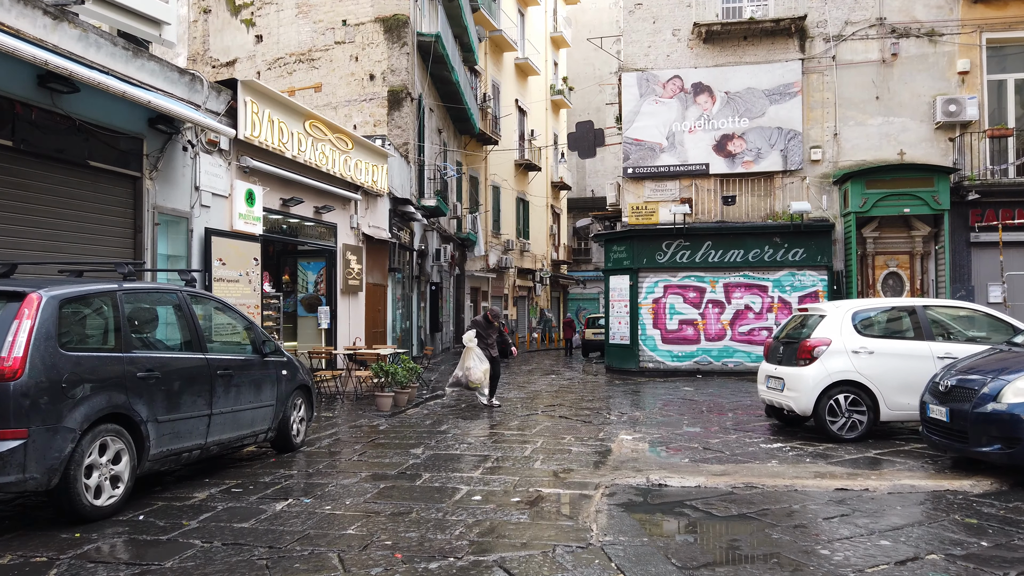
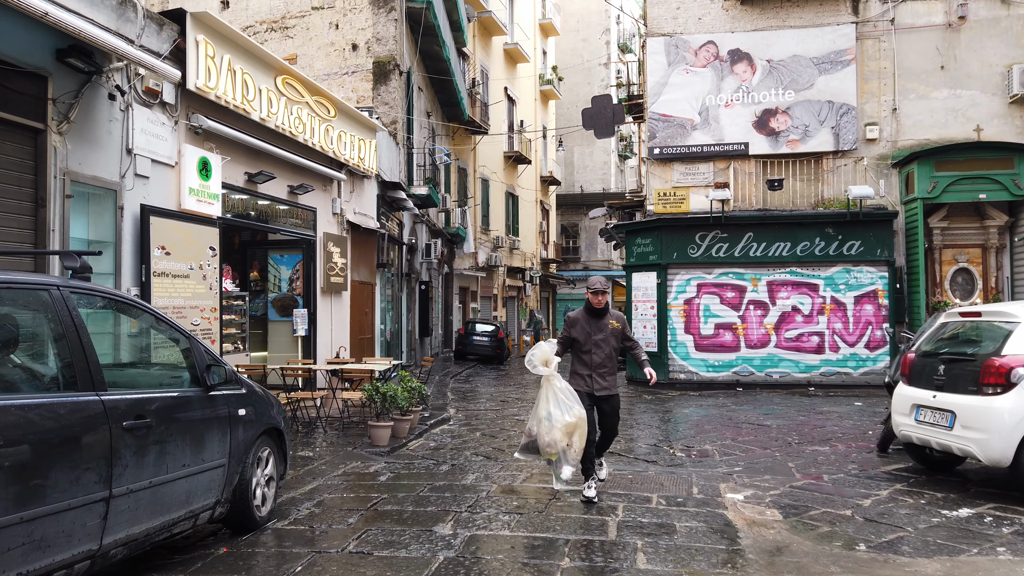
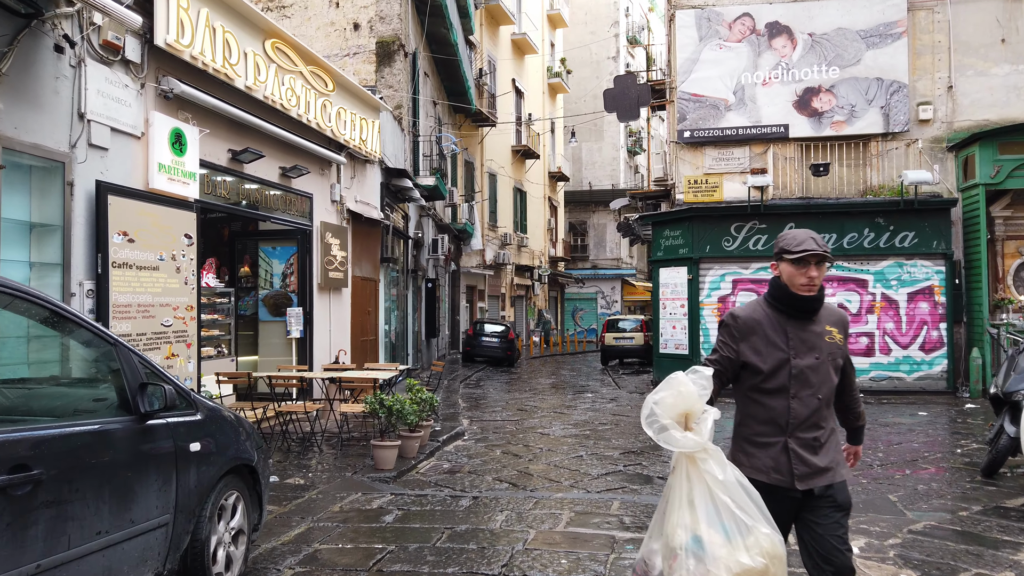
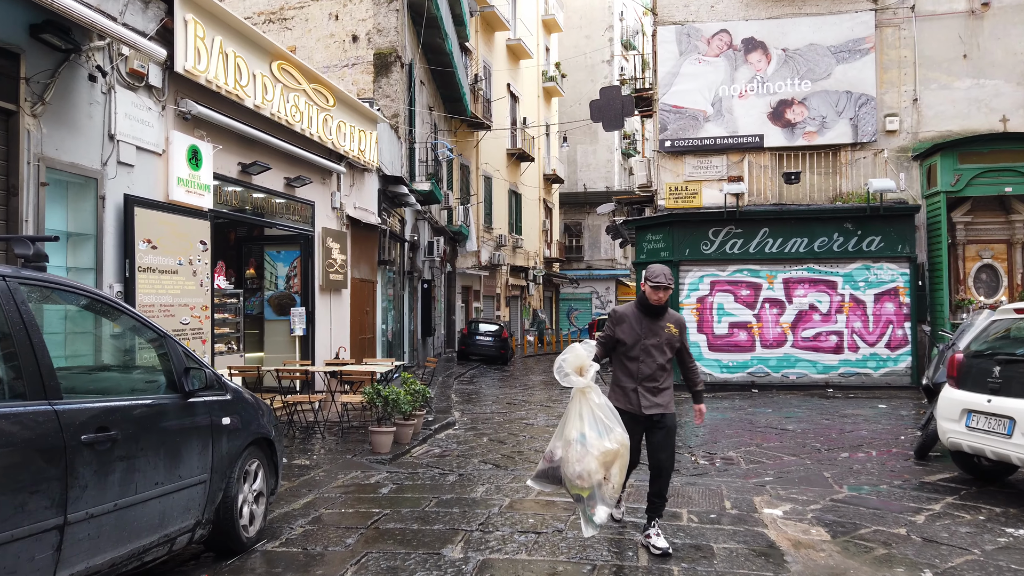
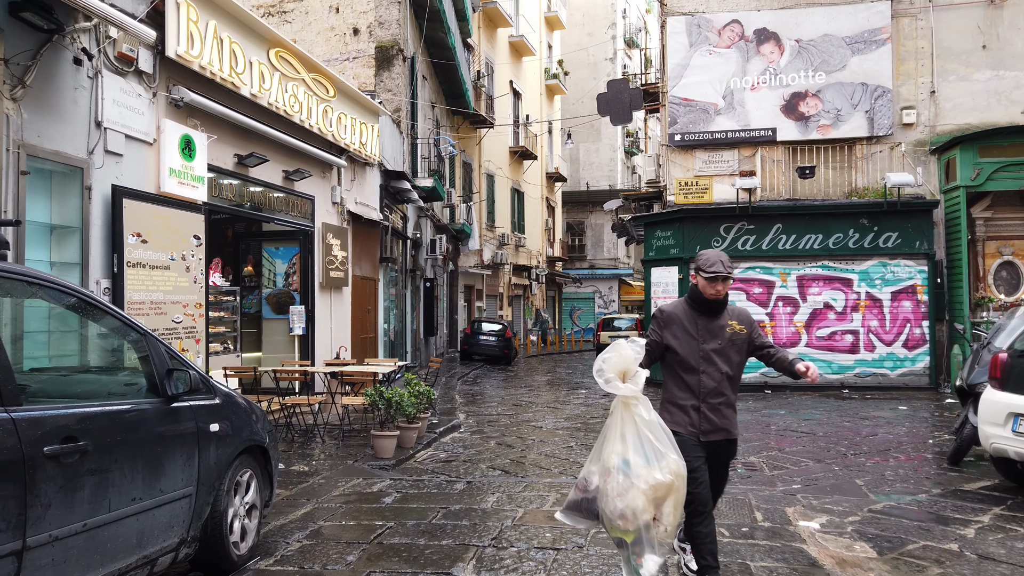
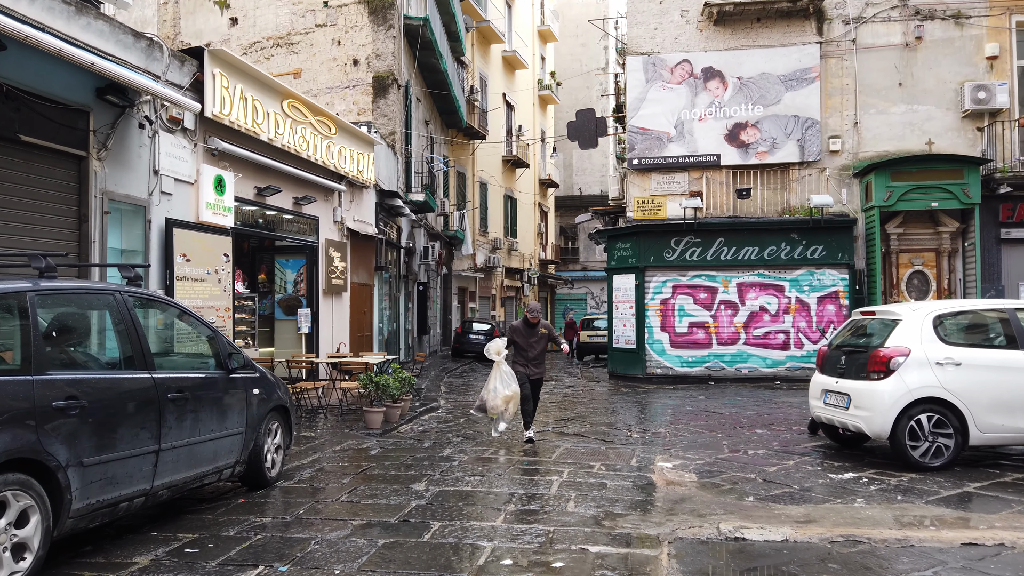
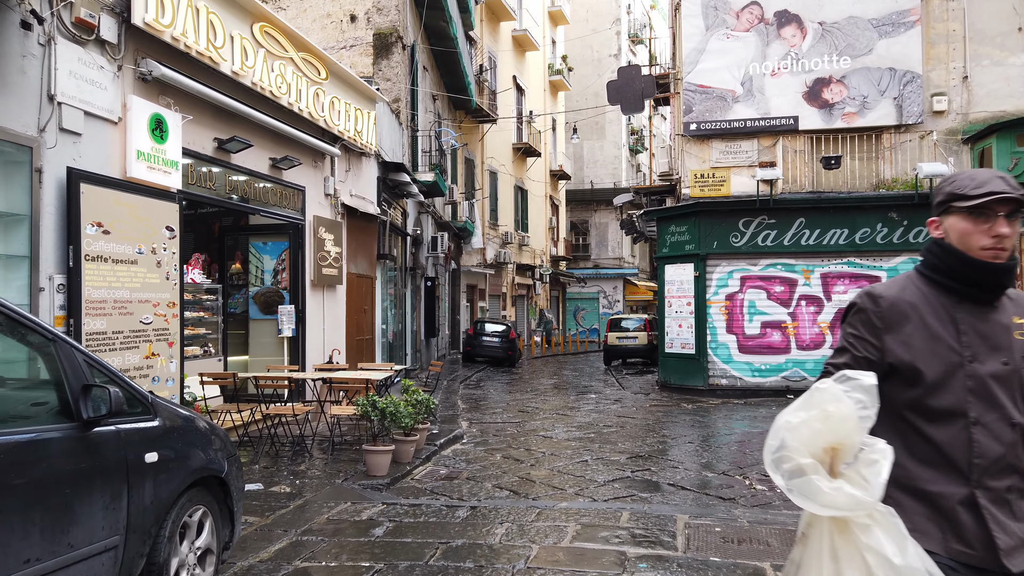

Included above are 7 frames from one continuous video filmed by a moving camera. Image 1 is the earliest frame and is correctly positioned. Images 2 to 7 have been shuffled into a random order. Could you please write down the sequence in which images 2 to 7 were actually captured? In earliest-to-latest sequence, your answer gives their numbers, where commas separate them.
6, 2, 4, 5, 3, 7
